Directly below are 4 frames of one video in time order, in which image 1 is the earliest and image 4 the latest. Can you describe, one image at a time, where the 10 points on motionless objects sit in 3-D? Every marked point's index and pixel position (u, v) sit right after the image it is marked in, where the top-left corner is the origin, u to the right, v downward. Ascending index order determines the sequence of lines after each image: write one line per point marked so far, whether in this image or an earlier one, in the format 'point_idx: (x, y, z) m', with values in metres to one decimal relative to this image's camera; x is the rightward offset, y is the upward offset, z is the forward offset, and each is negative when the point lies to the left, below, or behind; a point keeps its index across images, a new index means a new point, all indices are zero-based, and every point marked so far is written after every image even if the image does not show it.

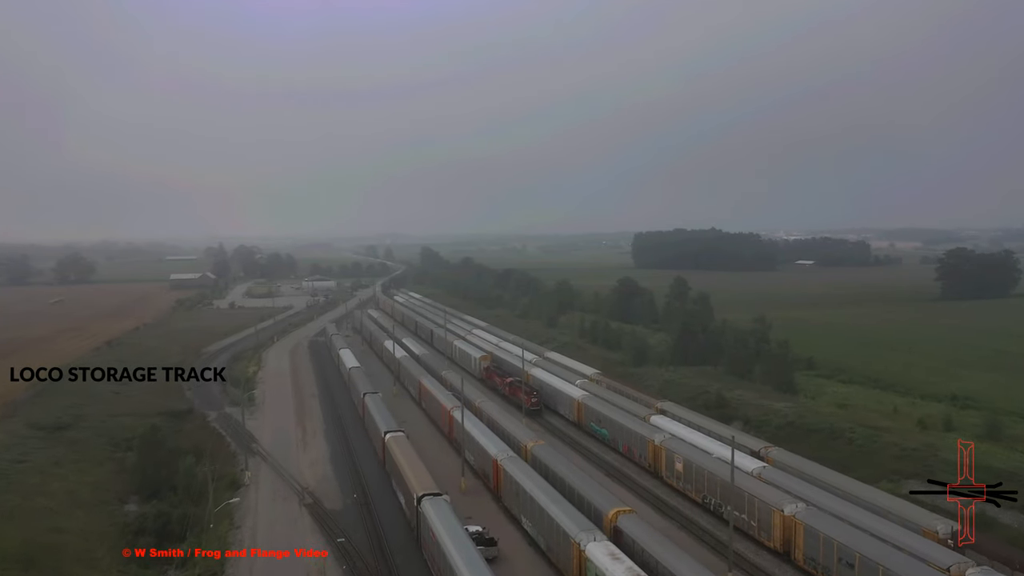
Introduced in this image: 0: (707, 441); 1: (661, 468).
0: (+5.9, -4.6, +18.9) m
1: (+4.6, -5.5, +19.4) m
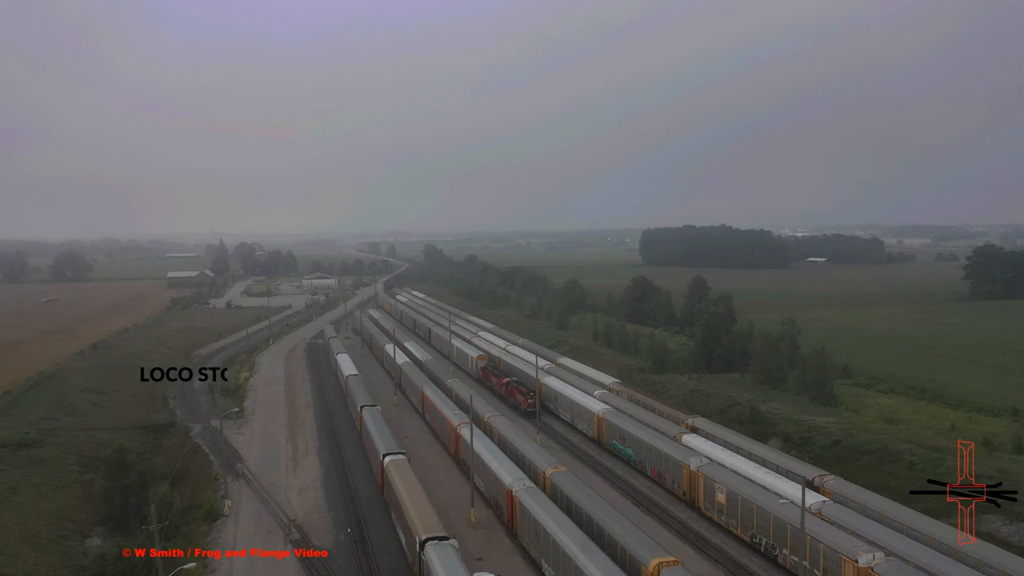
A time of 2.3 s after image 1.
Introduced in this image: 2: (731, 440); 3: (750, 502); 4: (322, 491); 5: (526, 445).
0: (+6.3, -4.7, +16.4) m
1: (+5.0, -5.7, +16.9) m
2: (+6.7, -4.6, +19.1) m
3: (+5.6, -5.1, +14.9) m
4: (-6.0, -6.4, +19.8) m
5: (+0.5, -4.9, +19.4) m
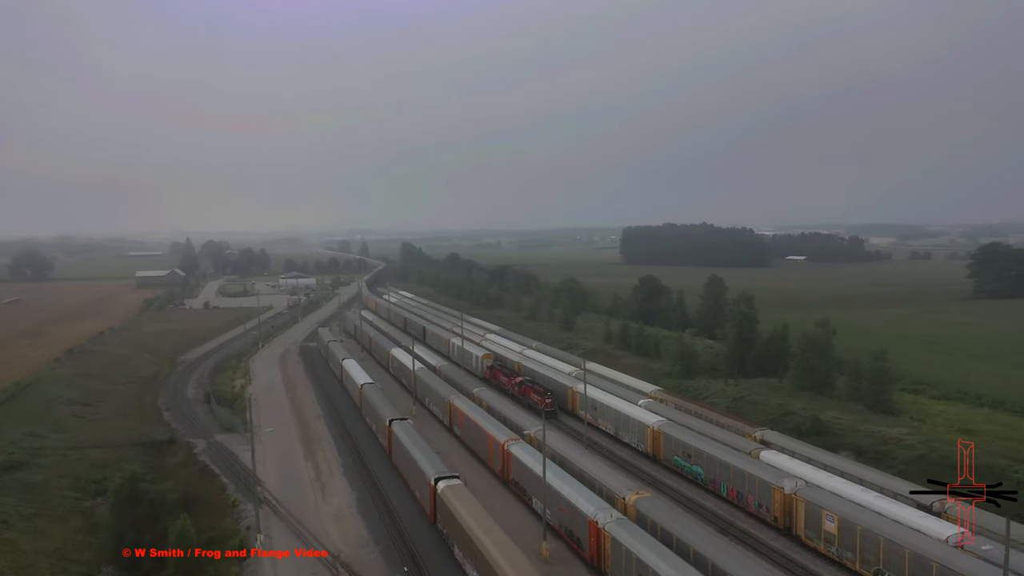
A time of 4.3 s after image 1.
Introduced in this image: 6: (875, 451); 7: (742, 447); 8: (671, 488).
0: (+8.2, -4.8, +14.8) m
1: (+6.9, -5.7, +15.2) m
2: (+8.4, -4.7, +17.5) m
3: (+7.6, -5.1, +13.3) m
4: (-4.2, -6.5, +17.6) m
5: (+2.2, -4.9, +17.5) m
6: (+11.3, -5.1, +19.6) m
7: (+6.8, -4.7, +18.6) m
8: (+4.8, -6.0, +18.7) m
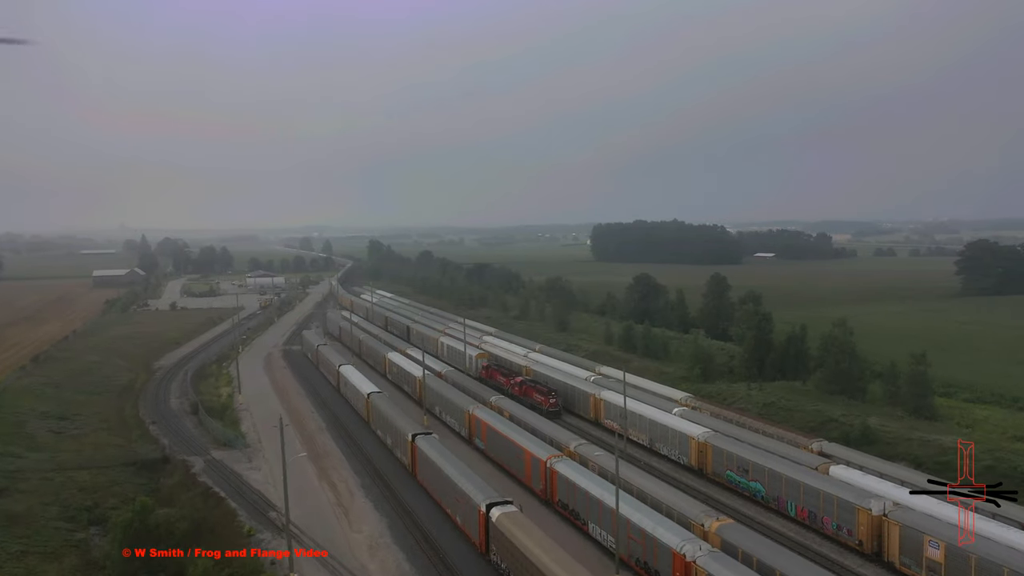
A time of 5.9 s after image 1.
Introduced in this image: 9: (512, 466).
0: (+9.7, -4.9, +13.7) m
1: (+8.4, -5.8, +14.1) m
2: (+9.8, -4.8, +16.5) m
3: (+9.2, -5.2, +12.2) m
4: (-2.8, -6.6, +15.8) m
5: (+3.6, -5.0, +16.0) m
6: (+12.5, -5.1, +18.7) m
7: (+8.1, -4.8, +17.4) m
8: (+6.1, -6.1, +17.4) m
9: (0.0, -5.6, +19.9) m
